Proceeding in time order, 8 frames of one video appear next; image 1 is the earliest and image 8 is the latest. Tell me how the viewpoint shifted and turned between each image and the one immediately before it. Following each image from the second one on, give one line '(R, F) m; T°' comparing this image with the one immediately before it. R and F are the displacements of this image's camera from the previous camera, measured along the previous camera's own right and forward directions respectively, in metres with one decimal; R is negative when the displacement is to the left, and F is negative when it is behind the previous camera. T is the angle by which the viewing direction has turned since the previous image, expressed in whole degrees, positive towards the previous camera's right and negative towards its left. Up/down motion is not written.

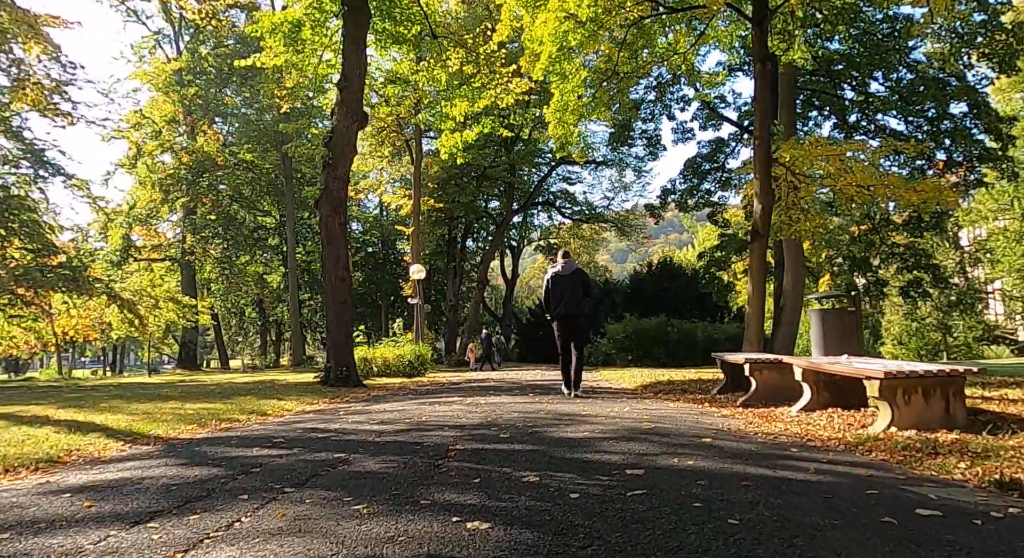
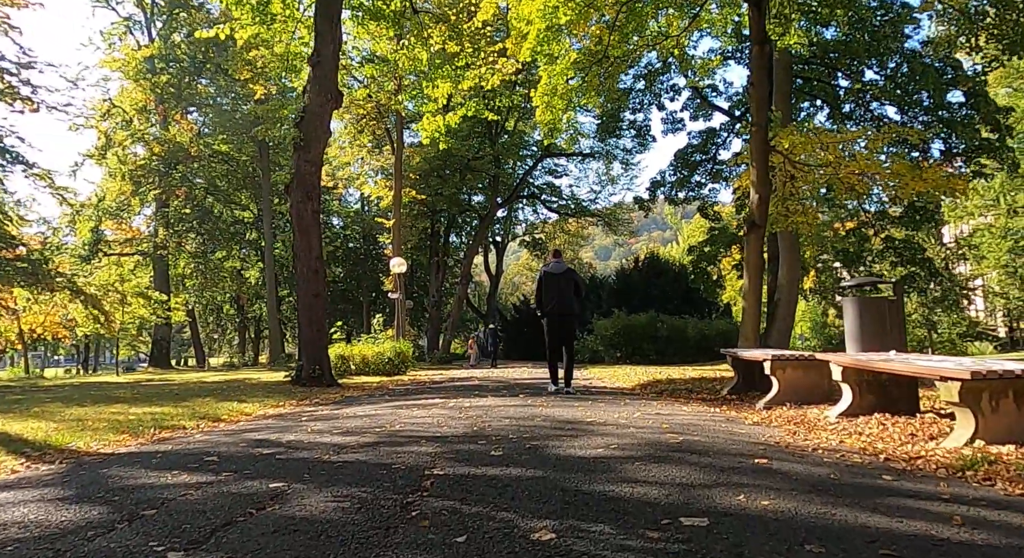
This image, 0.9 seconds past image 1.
(0.0, +0.8) m; +1°
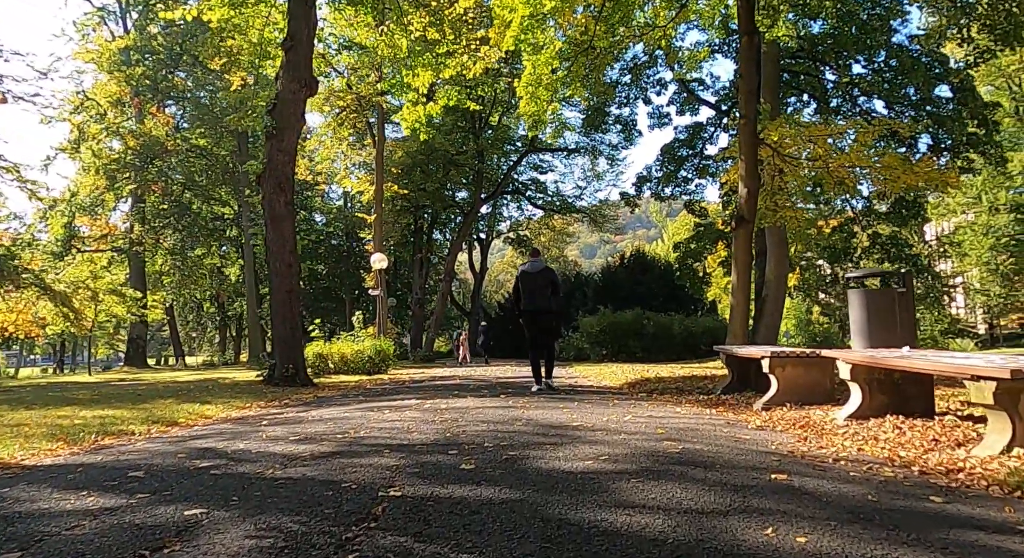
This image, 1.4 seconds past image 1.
(0.0, +0.4) m; +1°
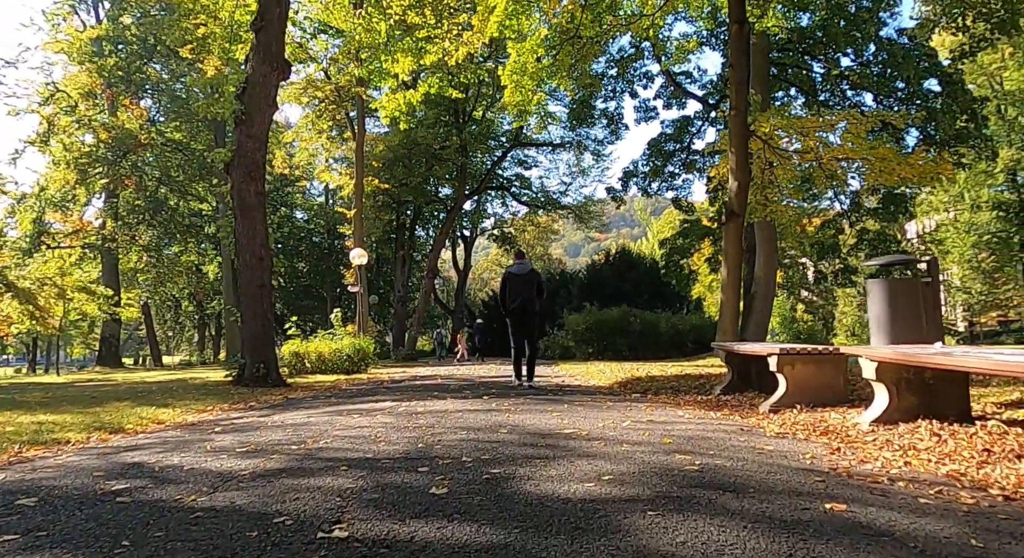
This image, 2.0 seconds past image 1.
(0.0, +0.5) m; +1°
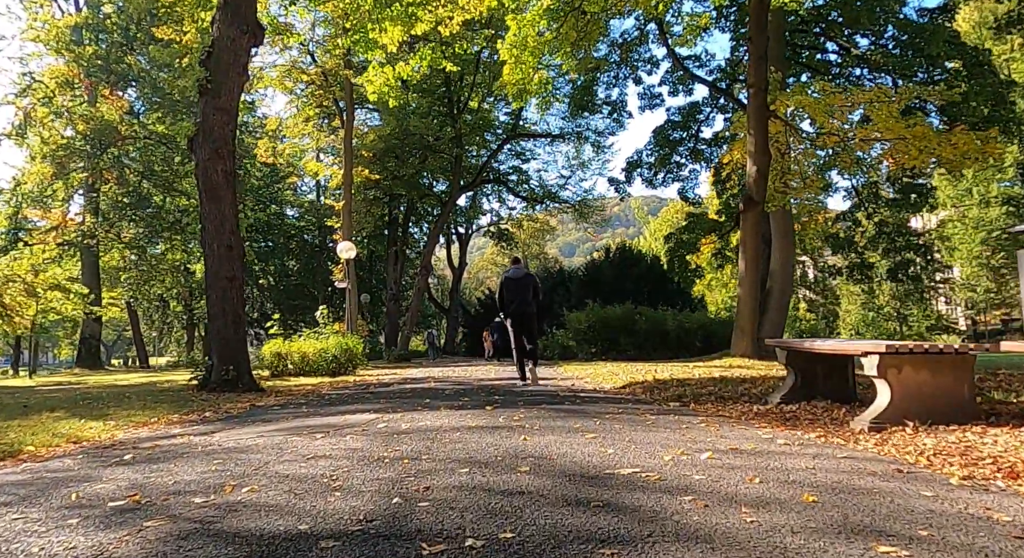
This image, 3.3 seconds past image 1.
(-0.1, +1.2) m; 0°
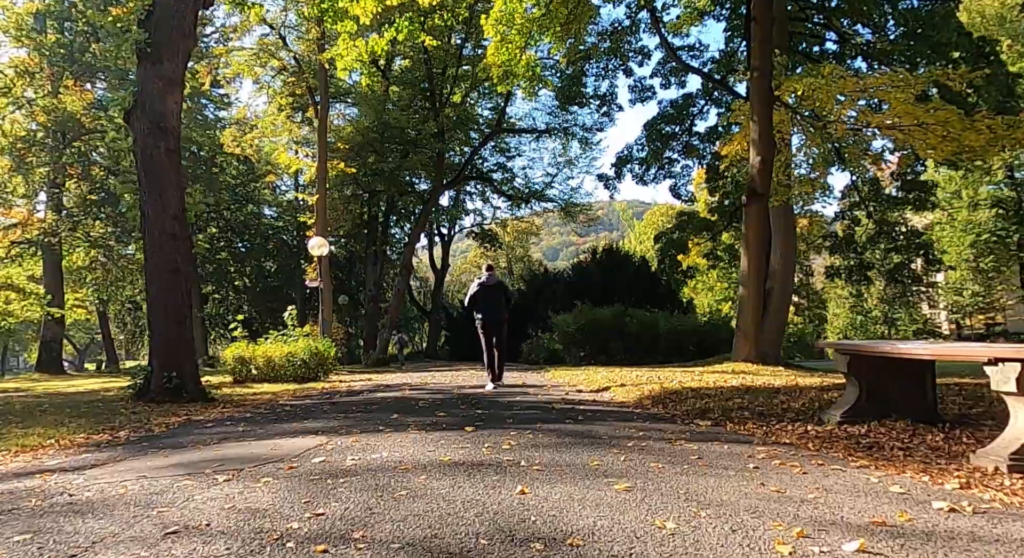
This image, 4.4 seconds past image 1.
(0.0, +1.1) m; +1°
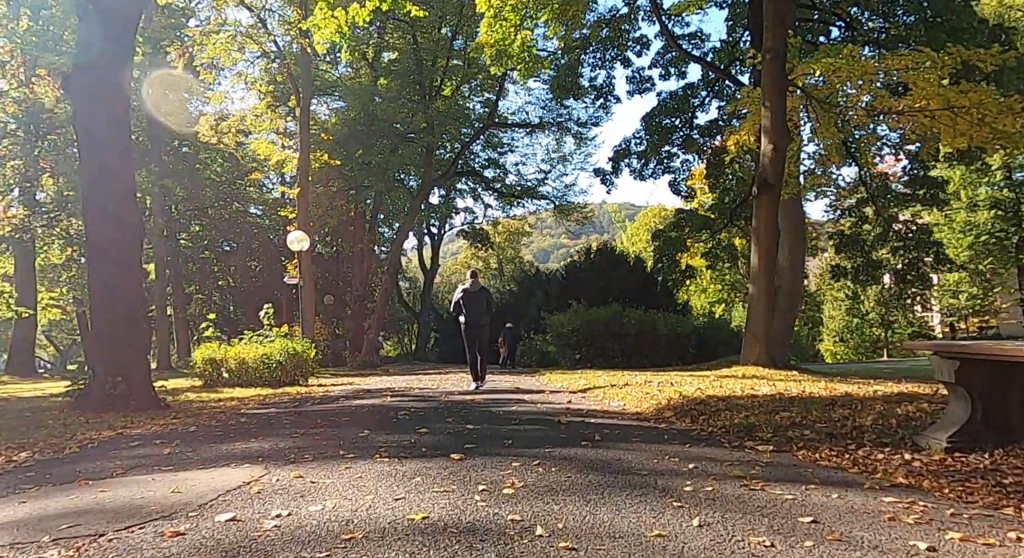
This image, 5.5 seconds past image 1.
(0.0, +1.0) m; +1°
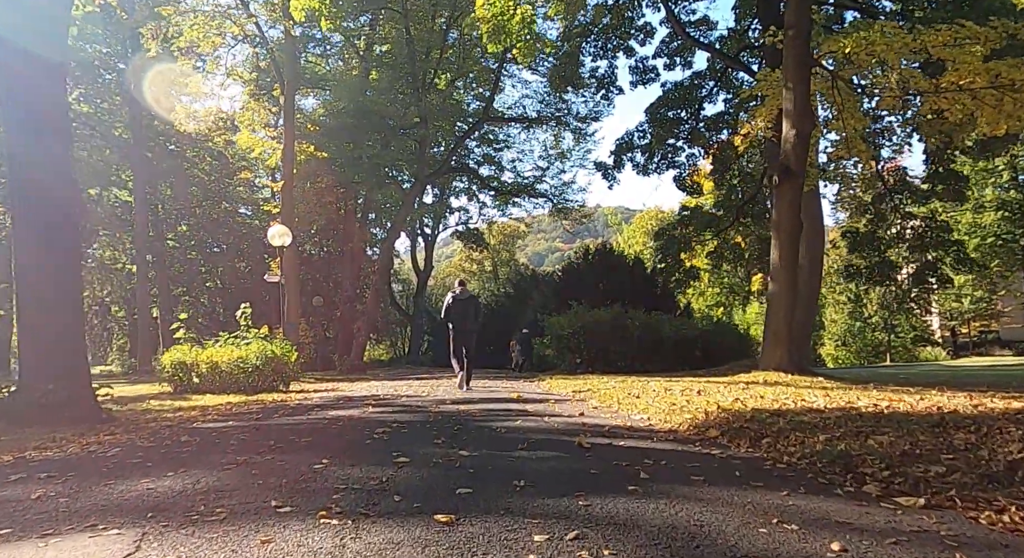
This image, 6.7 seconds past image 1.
(-0.1, +1.1) m; 0°
